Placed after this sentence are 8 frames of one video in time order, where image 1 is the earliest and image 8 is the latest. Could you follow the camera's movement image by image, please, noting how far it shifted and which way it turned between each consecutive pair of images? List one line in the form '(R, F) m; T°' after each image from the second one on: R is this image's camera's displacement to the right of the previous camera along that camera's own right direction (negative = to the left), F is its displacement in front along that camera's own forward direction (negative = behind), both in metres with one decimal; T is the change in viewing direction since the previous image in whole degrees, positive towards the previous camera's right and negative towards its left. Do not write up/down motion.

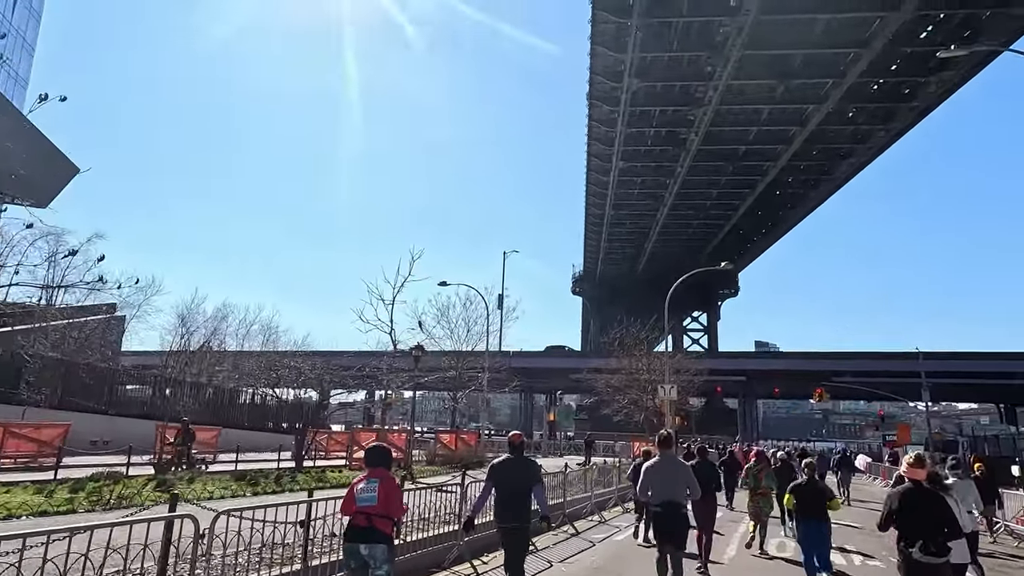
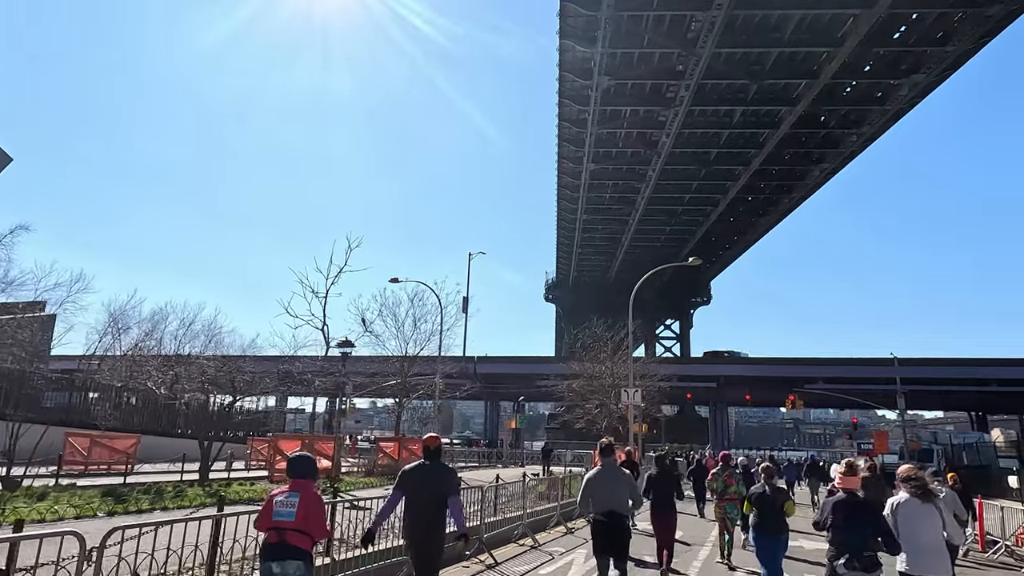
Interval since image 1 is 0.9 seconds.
(+0.6, +1.3) m; +2°
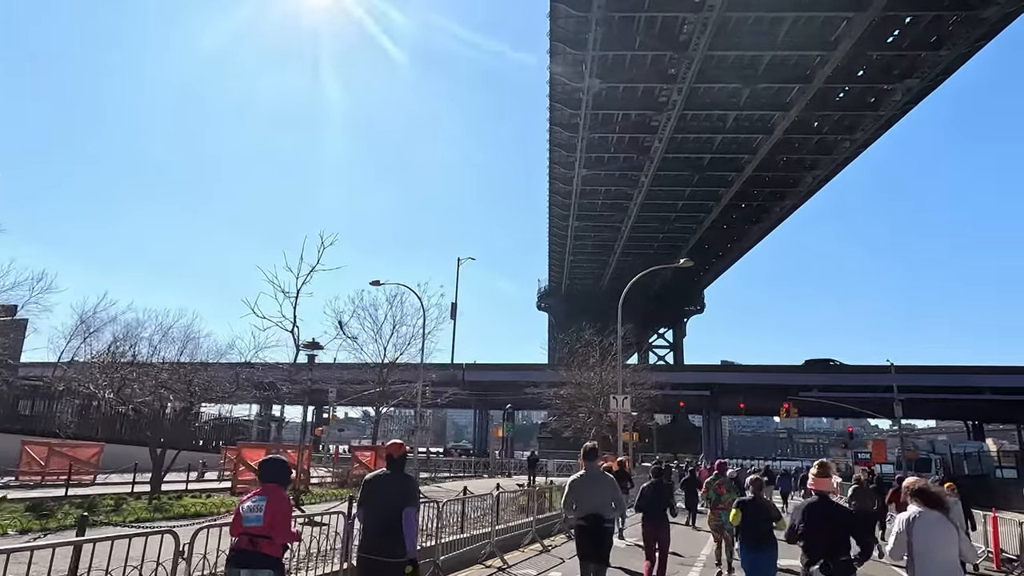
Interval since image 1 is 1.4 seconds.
(+0.2, +0.7) m; +1°
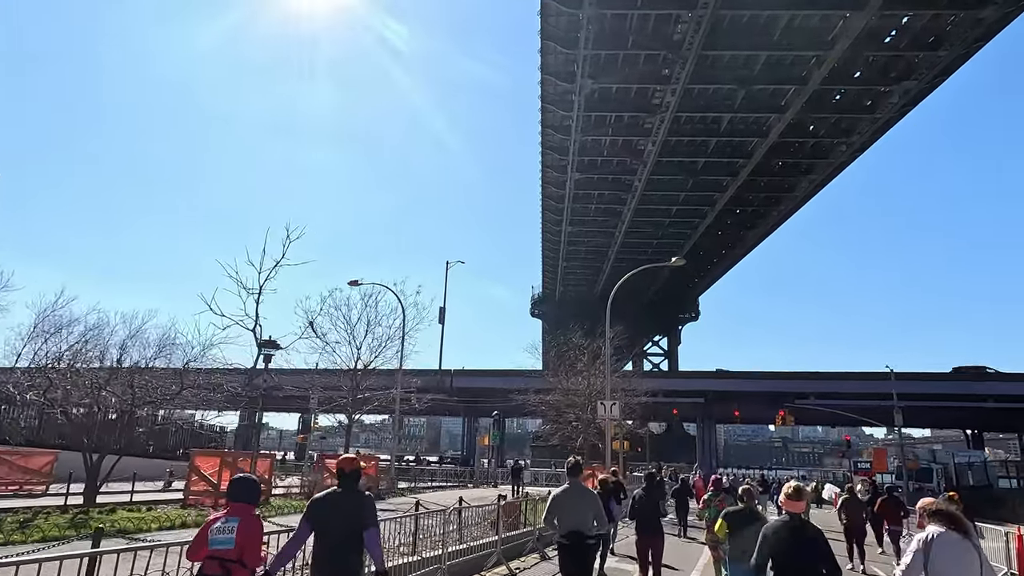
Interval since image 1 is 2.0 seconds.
(+0.3, +0.8) m; 0°
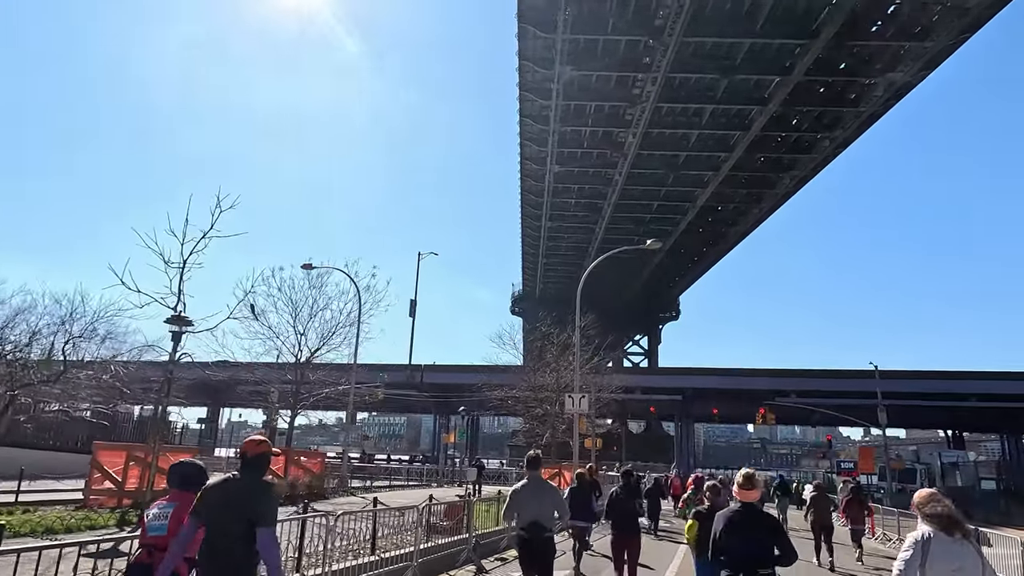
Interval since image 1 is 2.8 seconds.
(+0.4, +1.2) m; +1°
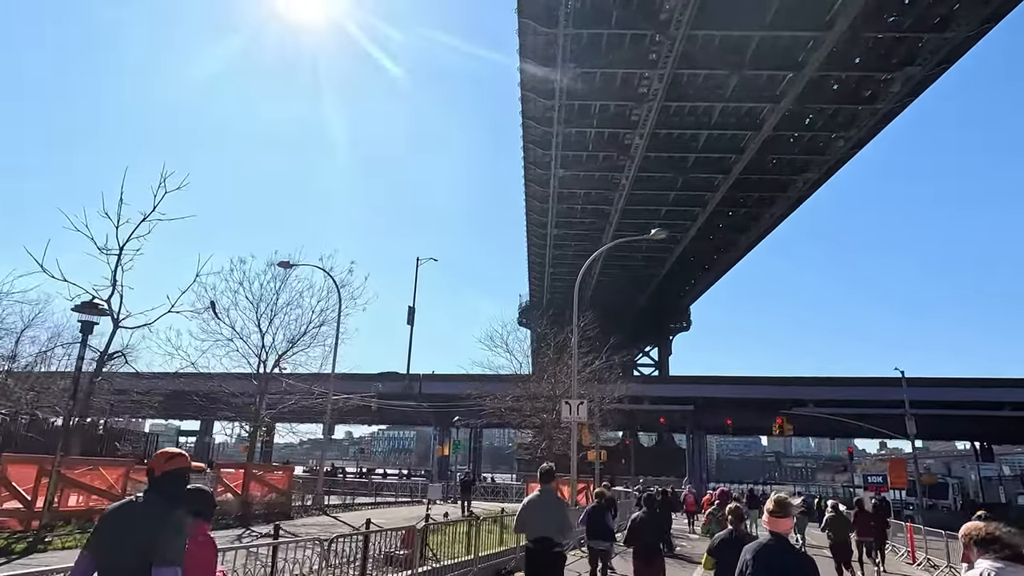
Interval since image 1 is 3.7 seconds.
(+0.4, +1.4) m; -1°
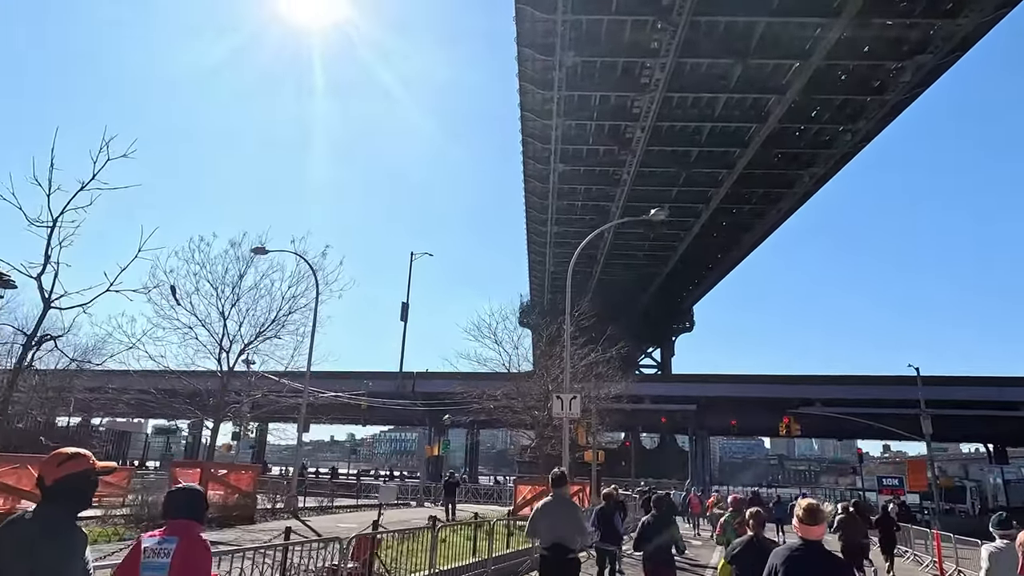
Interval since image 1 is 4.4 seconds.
(+0.3, +1.0) m; 0°
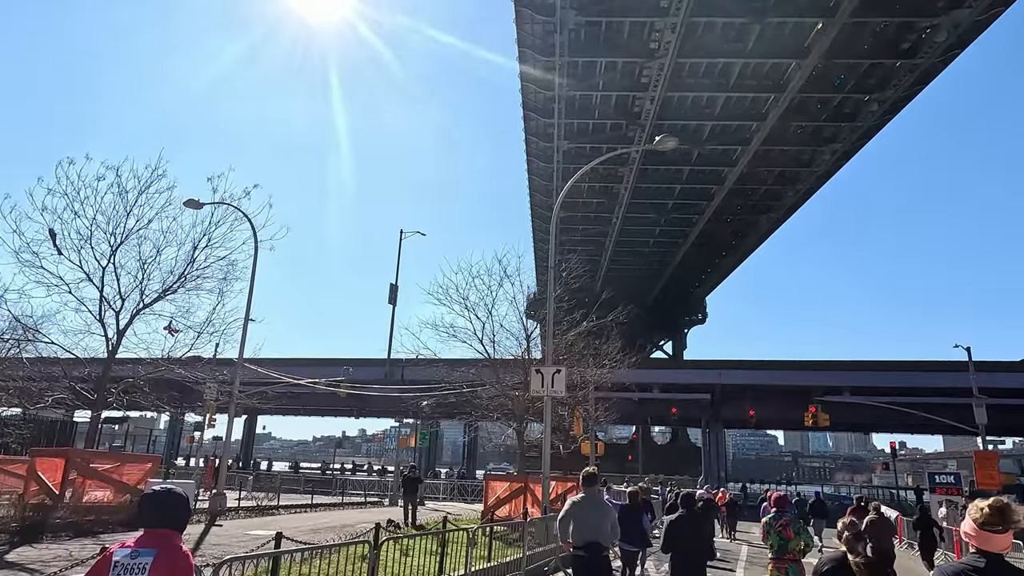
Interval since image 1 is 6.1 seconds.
(+0.6, +2.4) m; -1°
